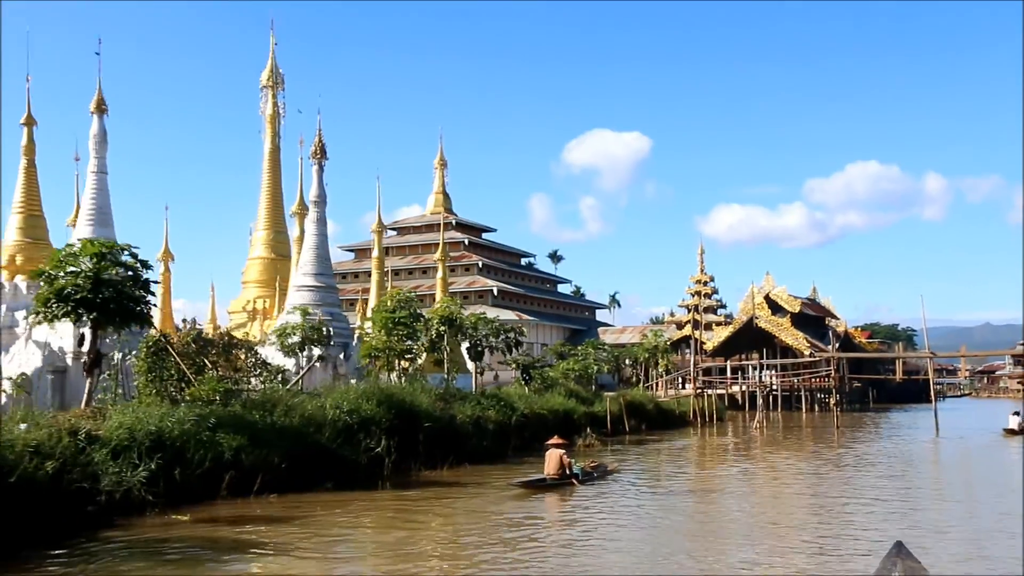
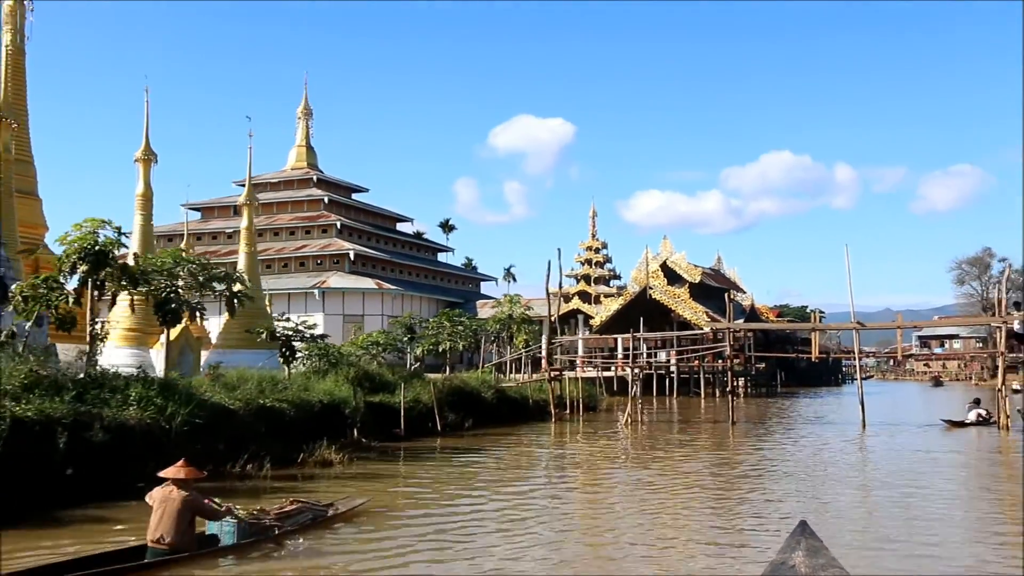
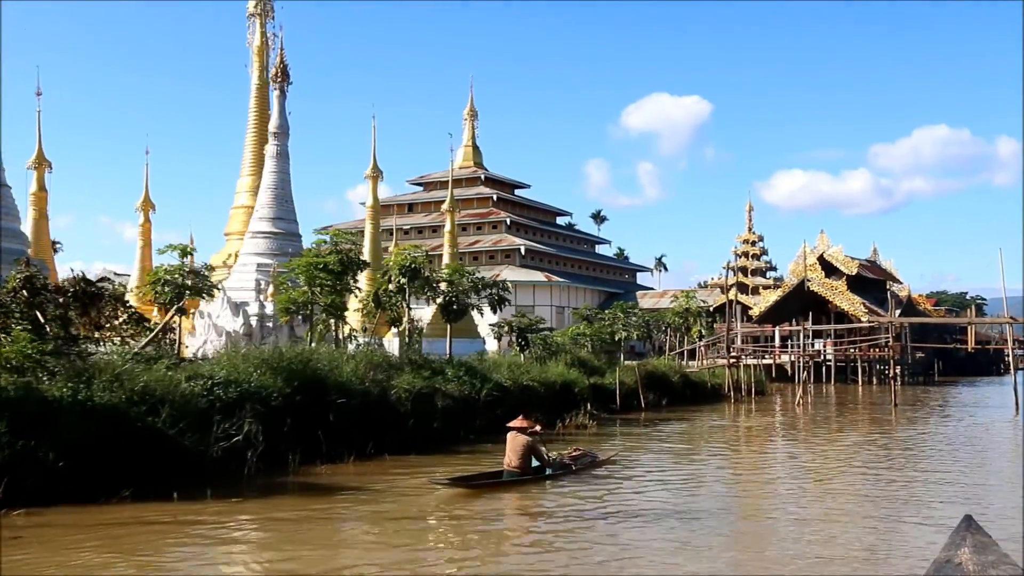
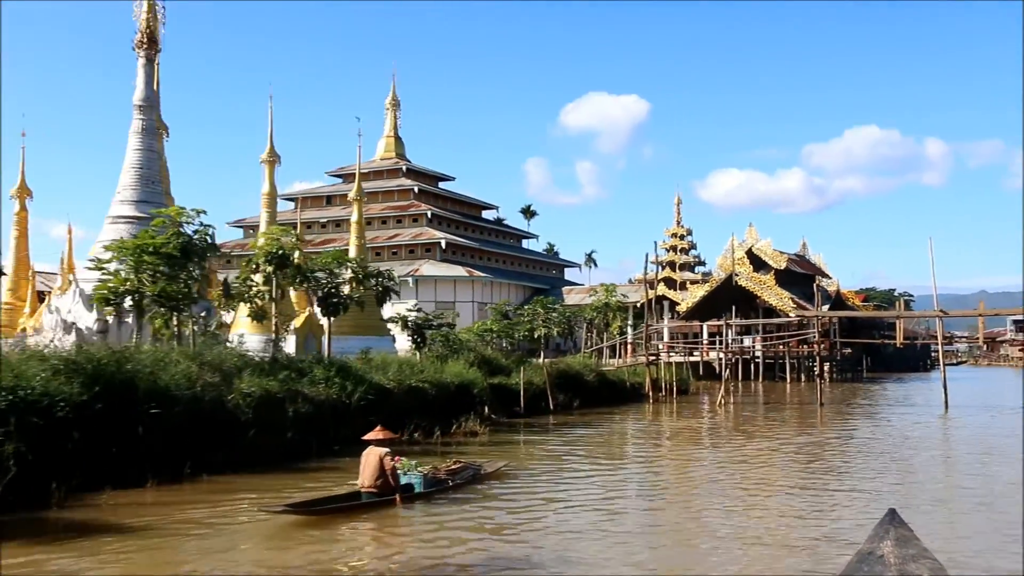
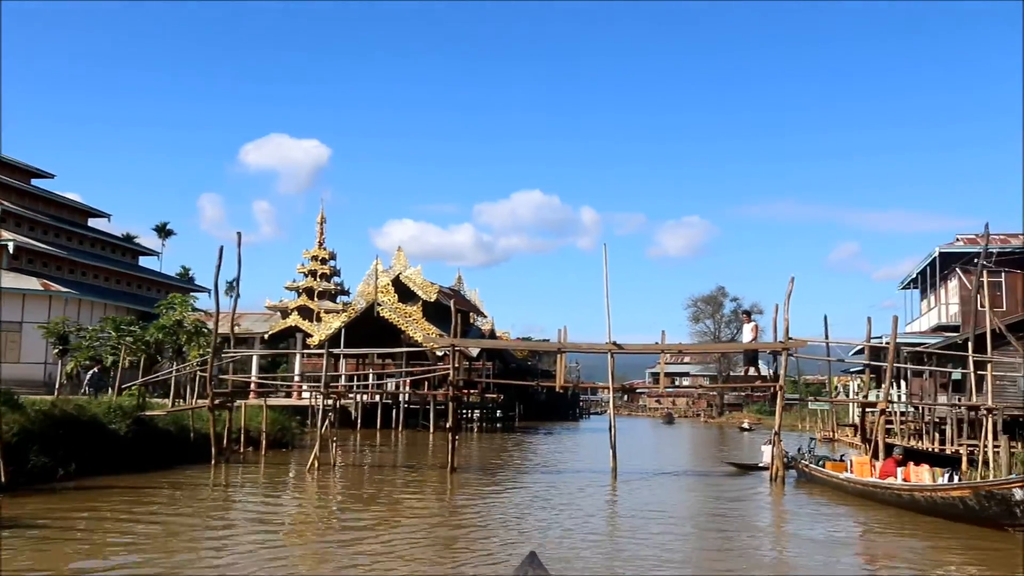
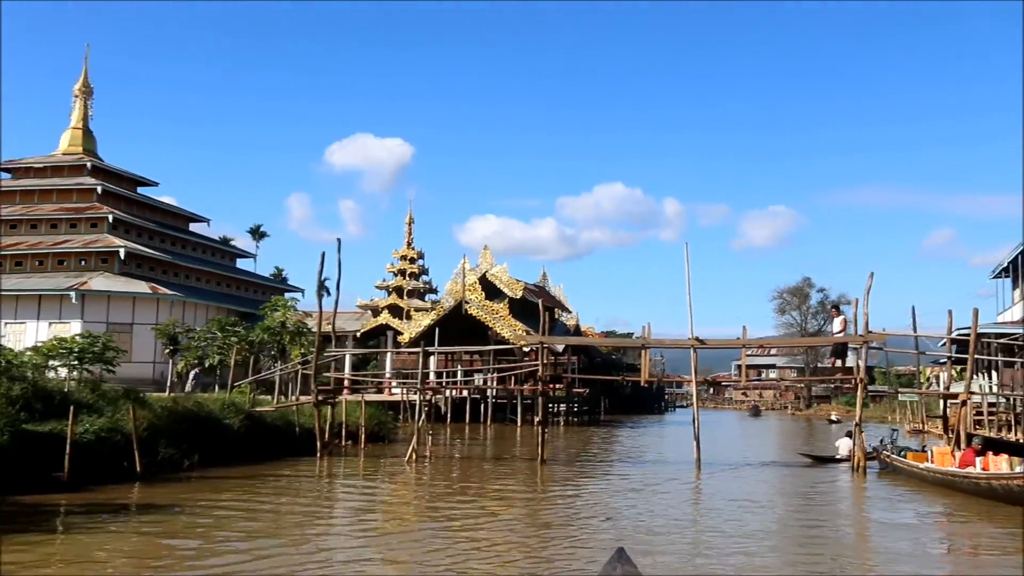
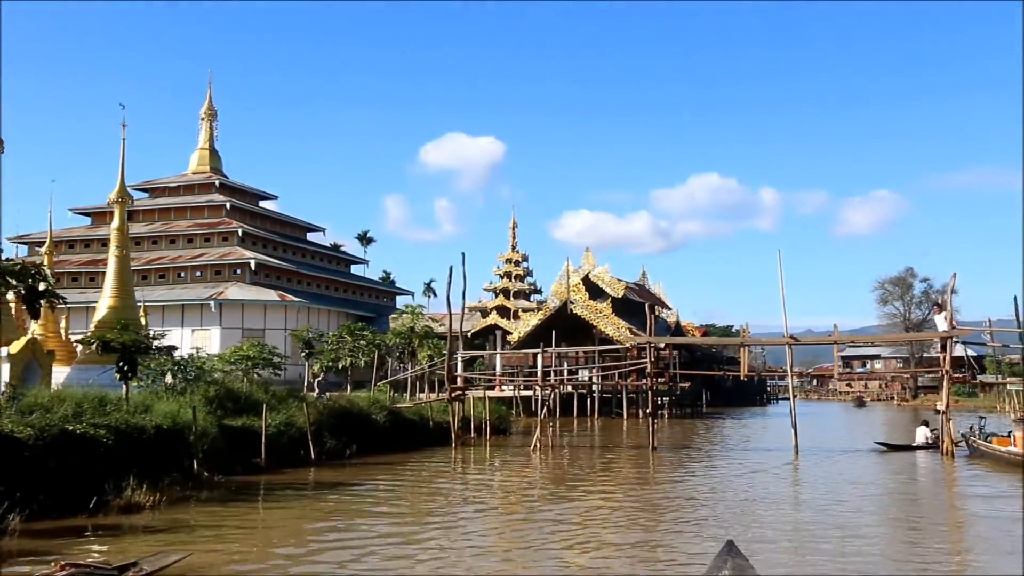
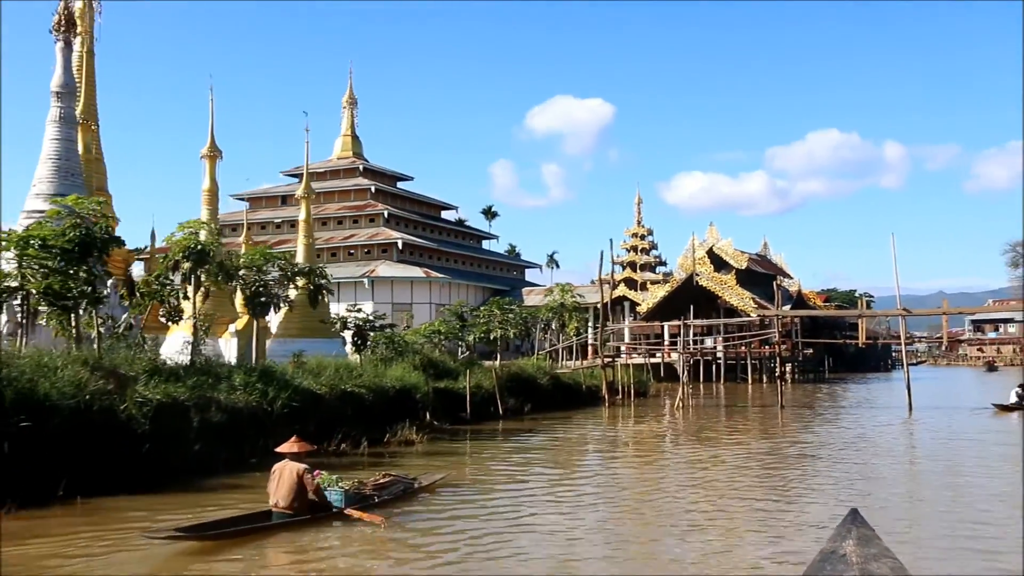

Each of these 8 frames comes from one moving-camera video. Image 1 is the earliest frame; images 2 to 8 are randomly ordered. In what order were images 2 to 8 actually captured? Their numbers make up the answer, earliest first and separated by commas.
3, 4, 8, 2, 7, 6, 5
